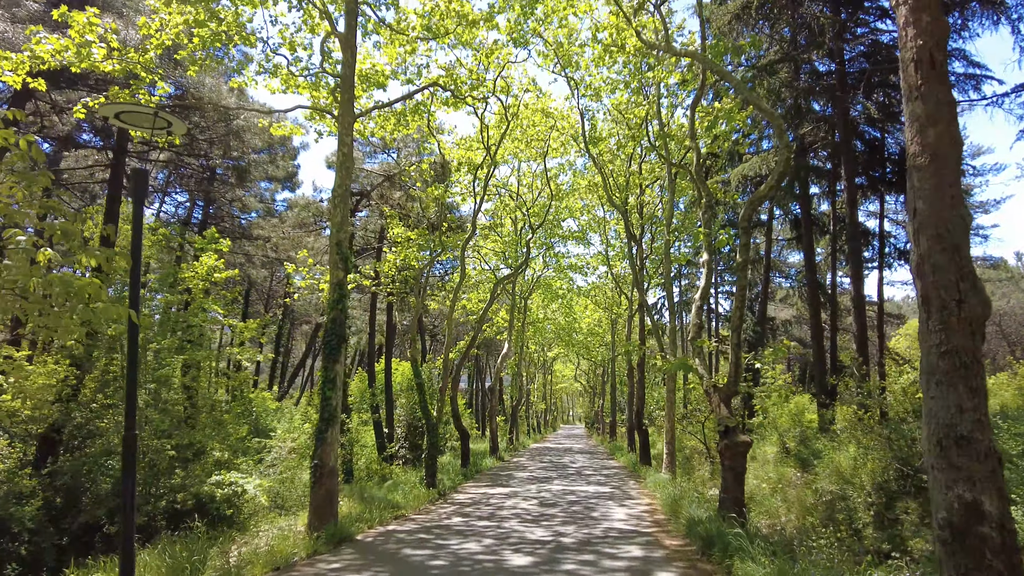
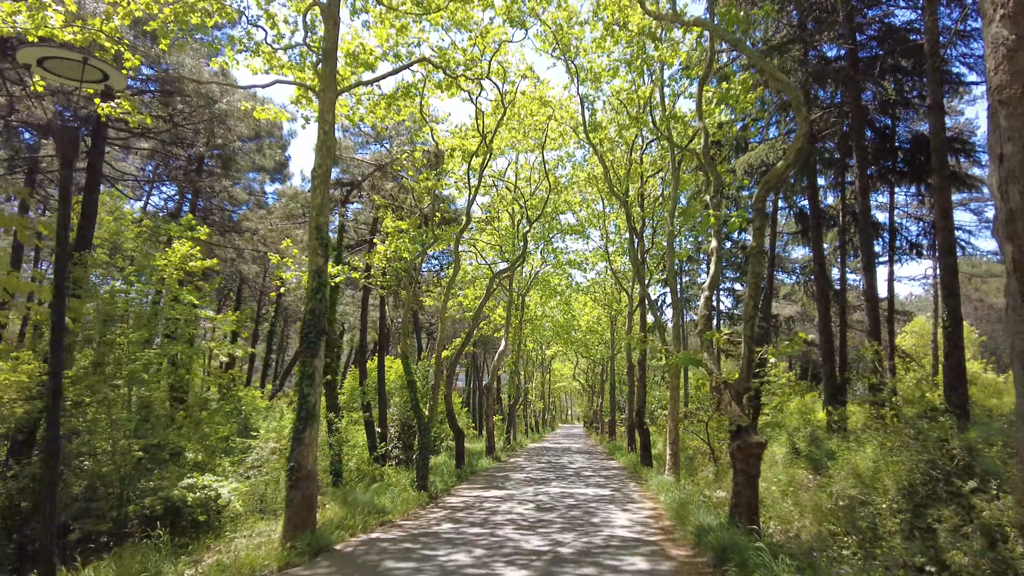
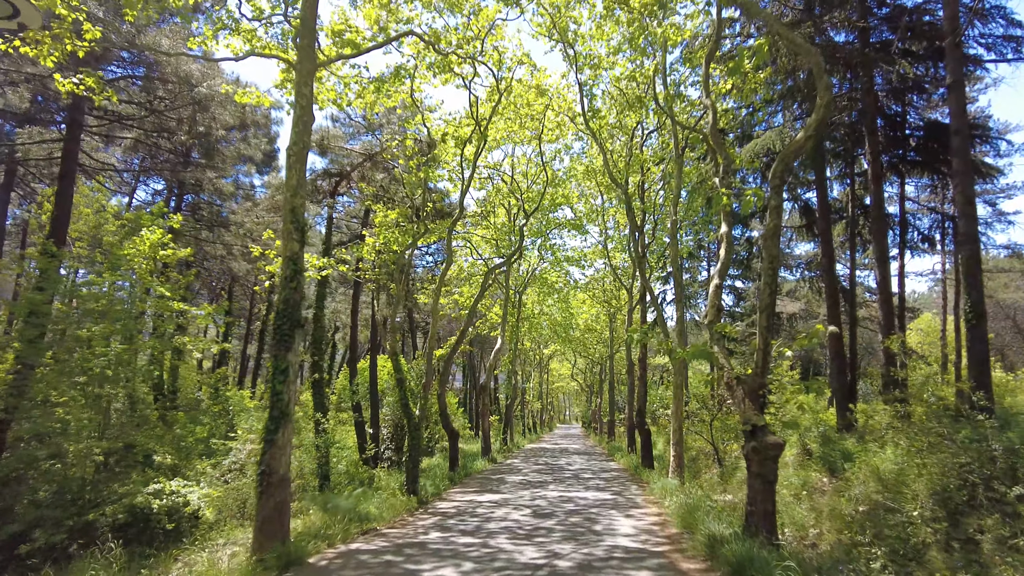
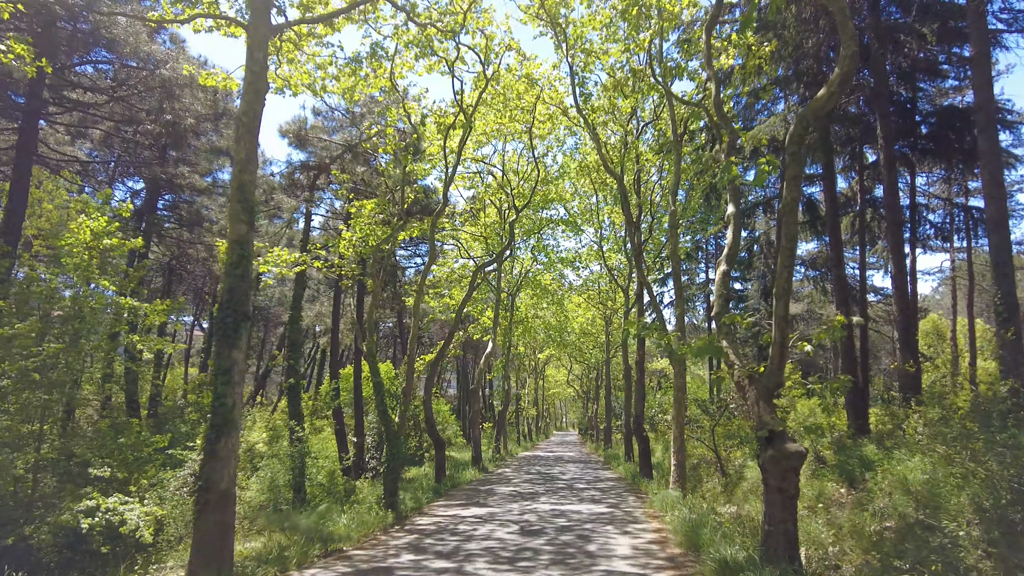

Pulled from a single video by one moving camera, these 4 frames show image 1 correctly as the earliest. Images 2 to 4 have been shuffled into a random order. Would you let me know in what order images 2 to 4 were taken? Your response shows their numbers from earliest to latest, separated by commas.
2, 3, 4
